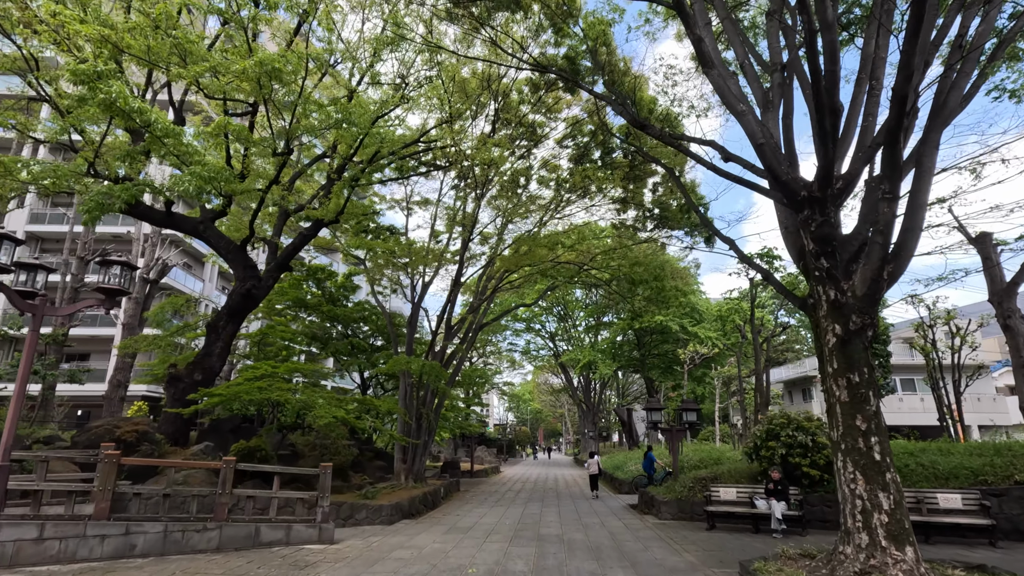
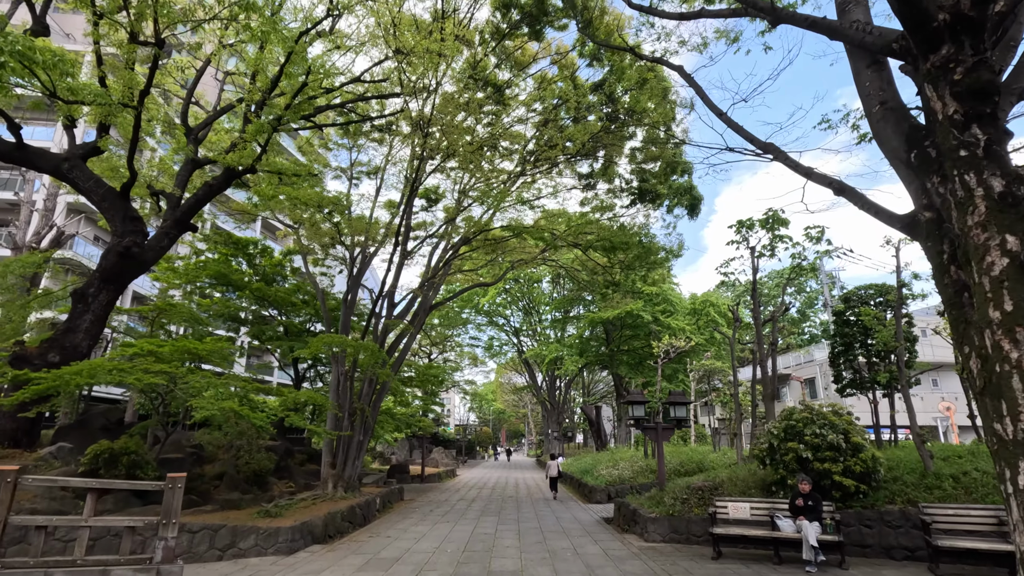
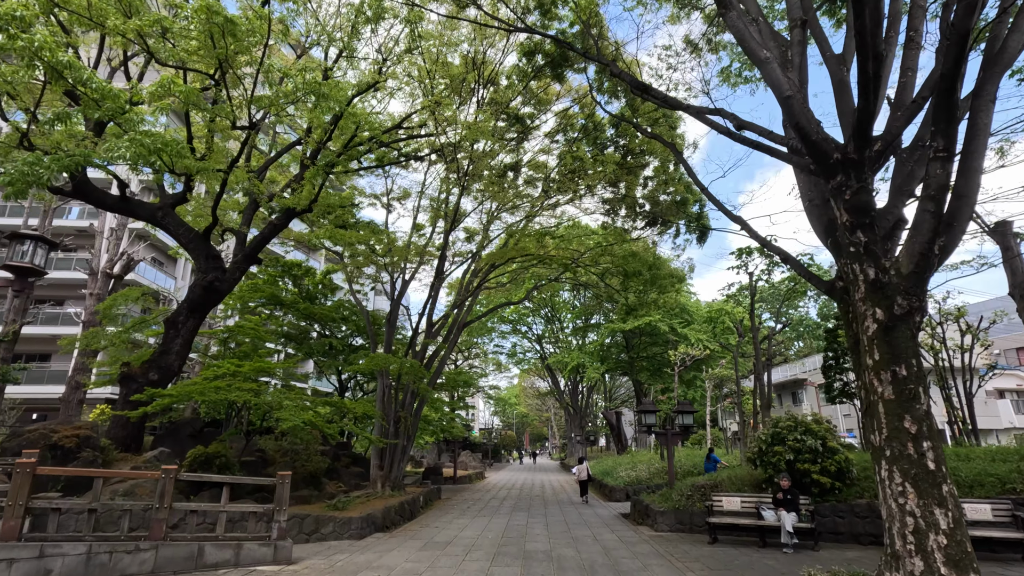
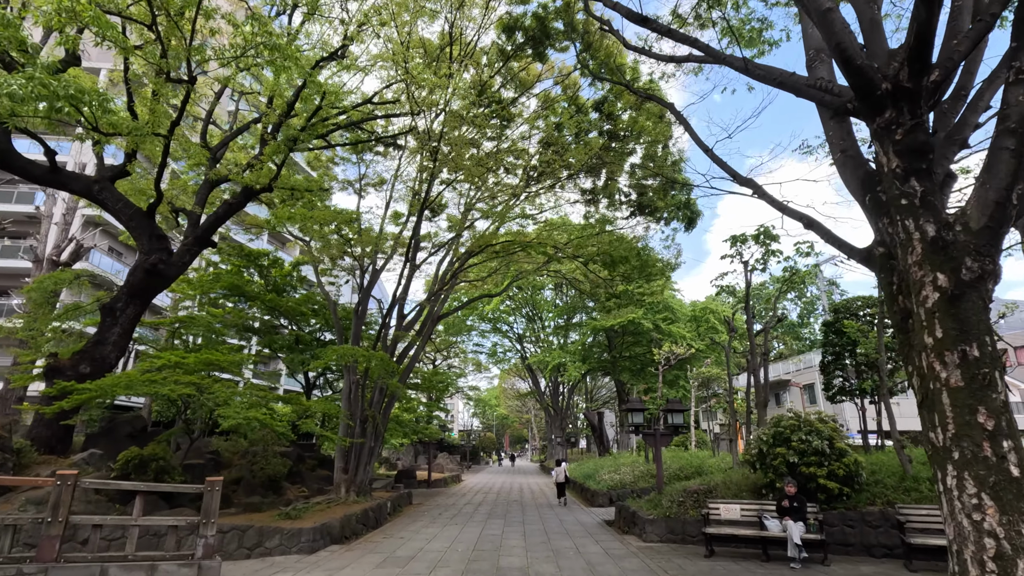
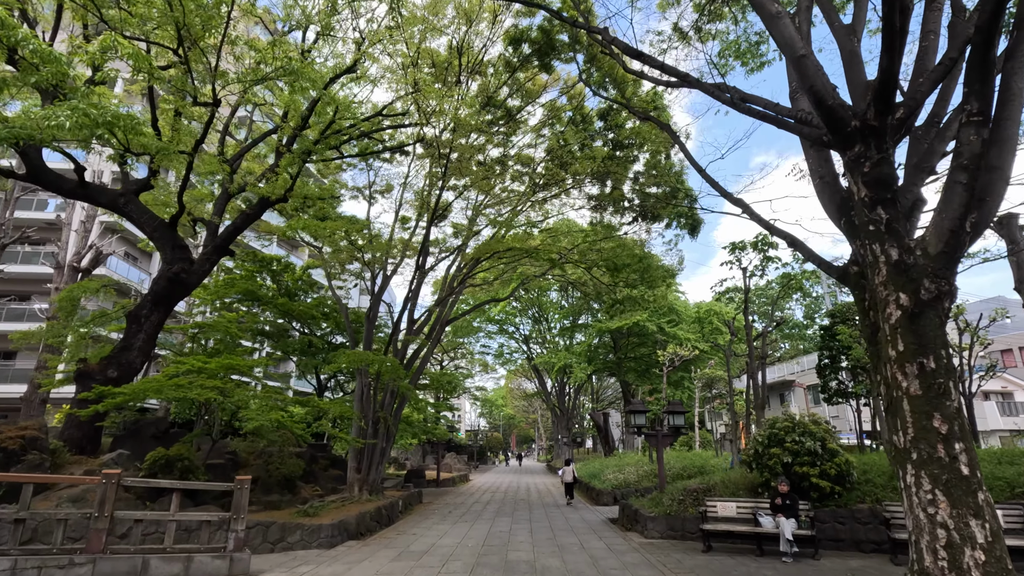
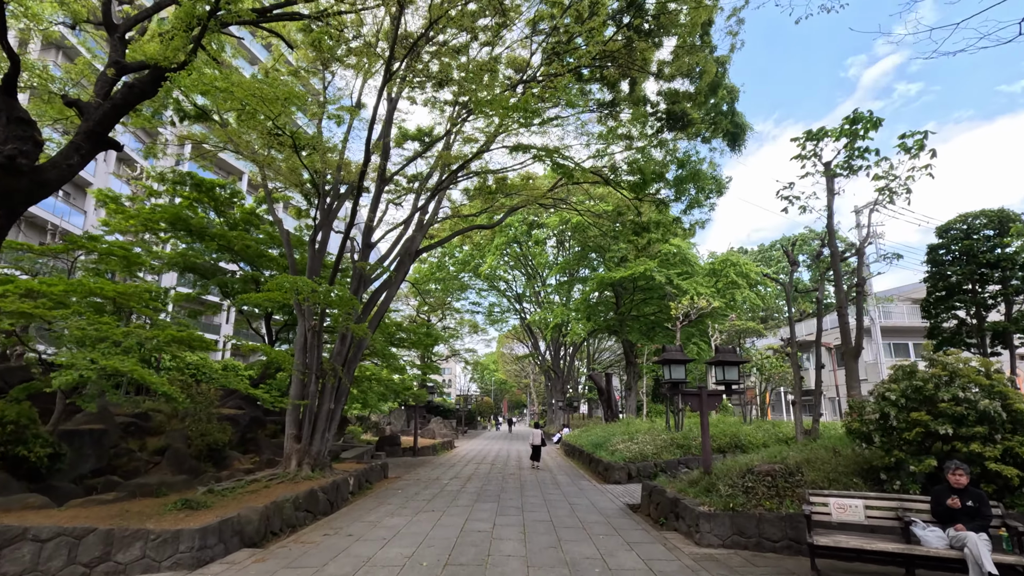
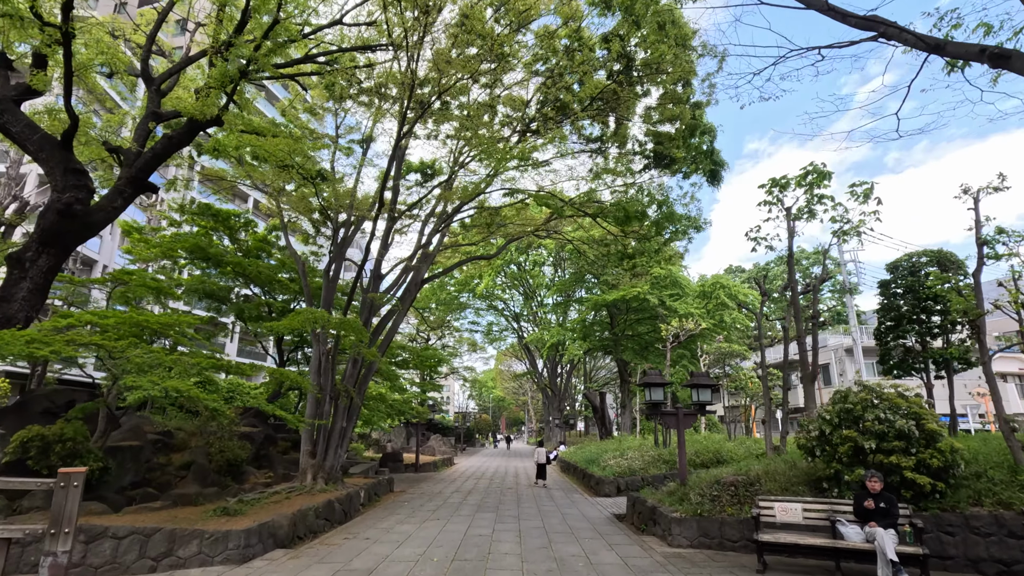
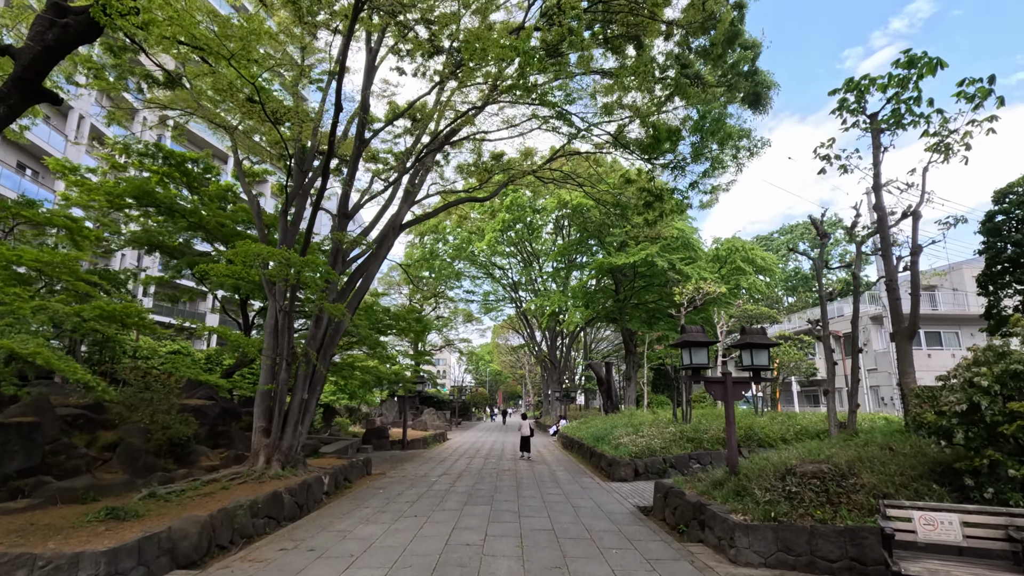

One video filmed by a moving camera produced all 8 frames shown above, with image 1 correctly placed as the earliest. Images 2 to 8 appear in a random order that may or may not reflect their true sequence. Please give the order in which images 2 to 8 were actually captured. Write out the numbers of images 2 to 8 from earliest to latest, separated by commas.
3, 5, 4, 2, 7, 6, 8
